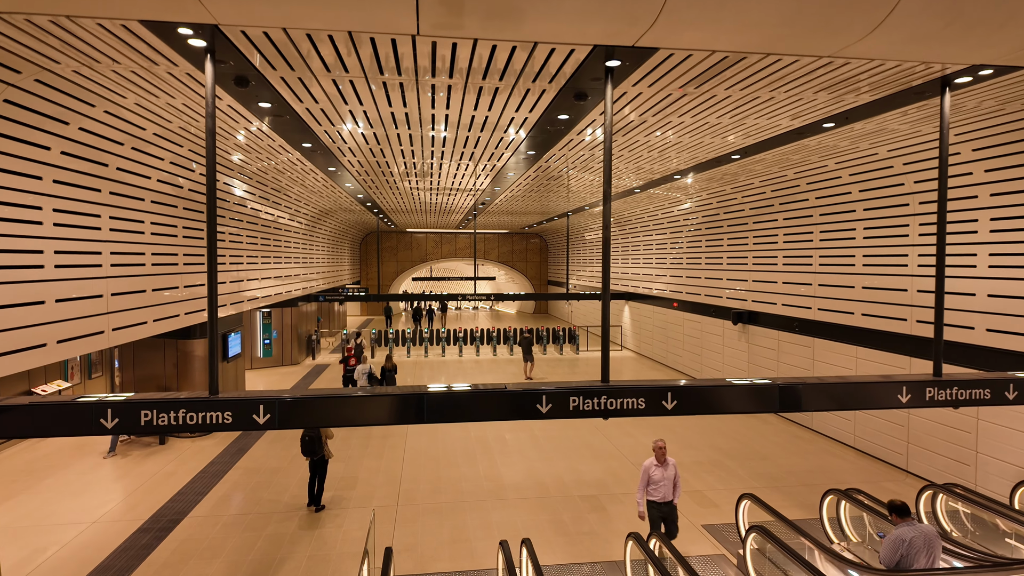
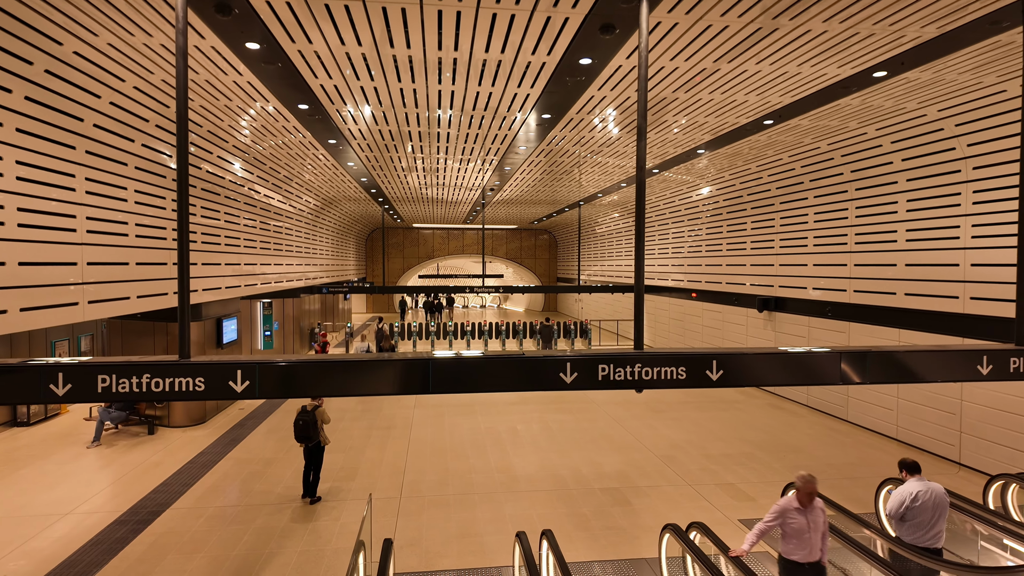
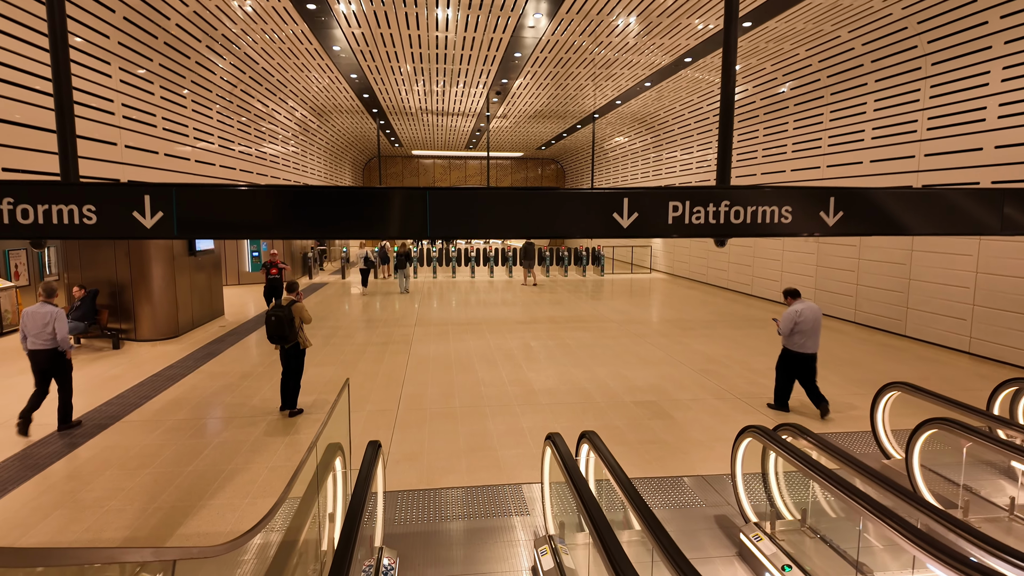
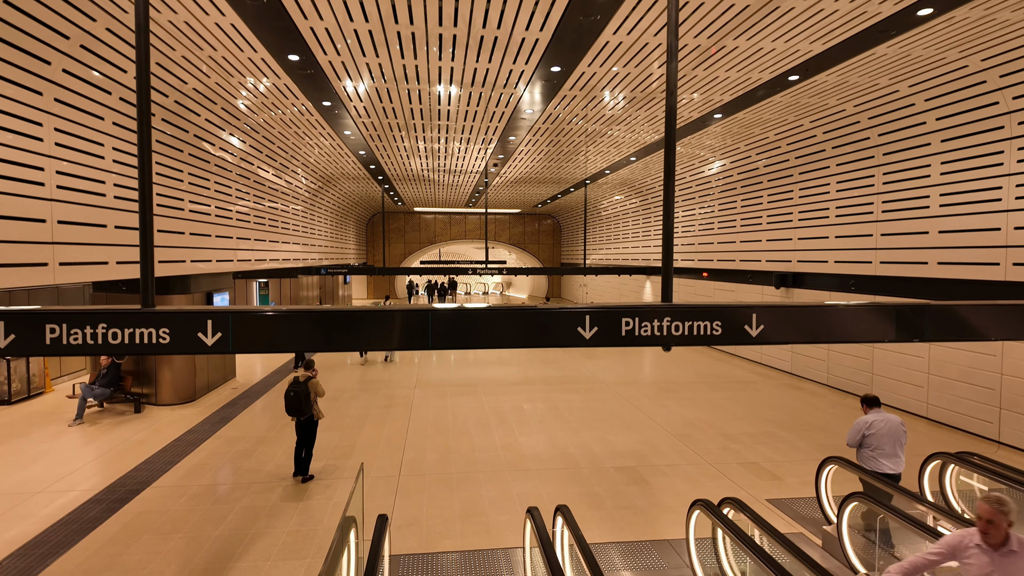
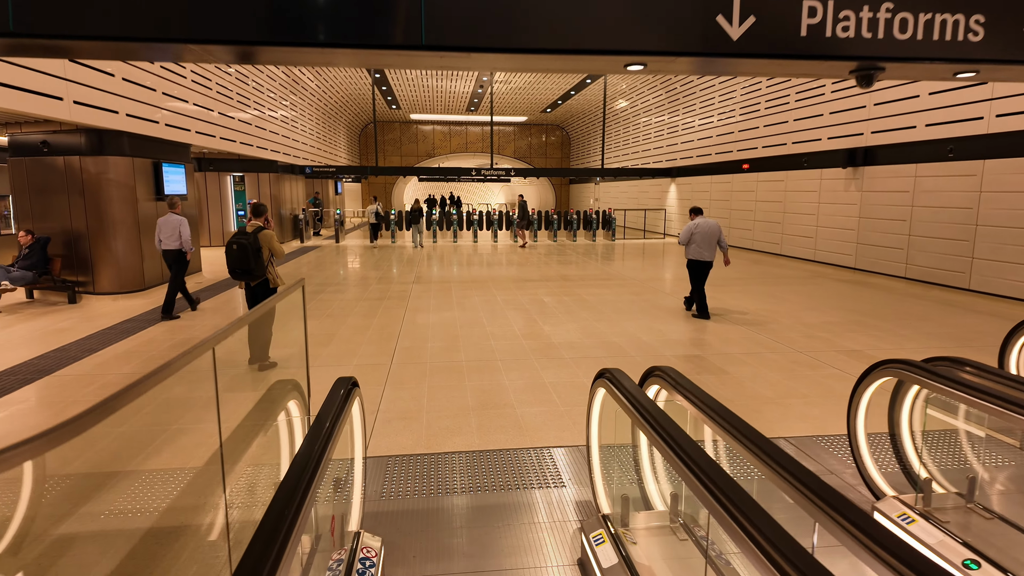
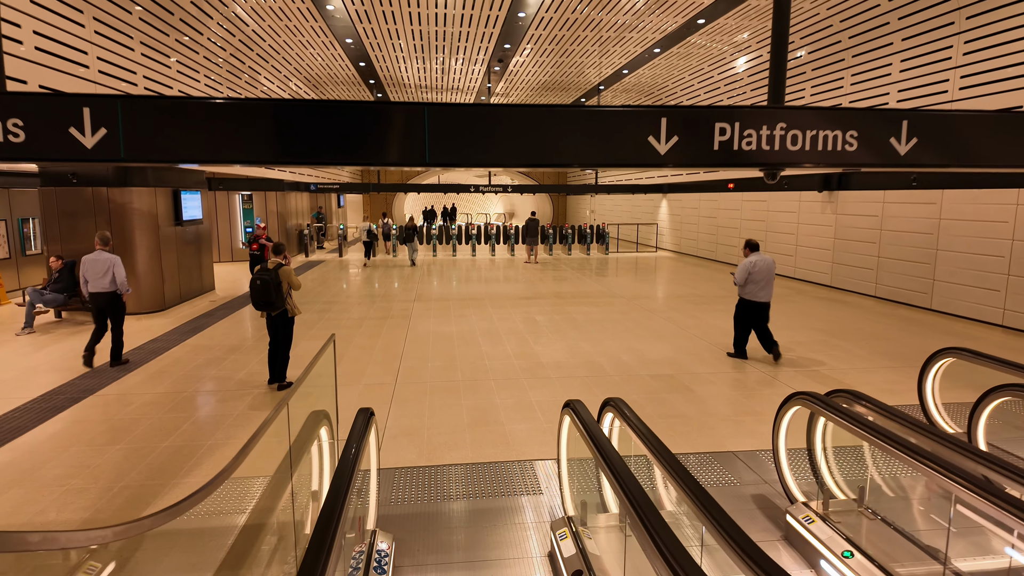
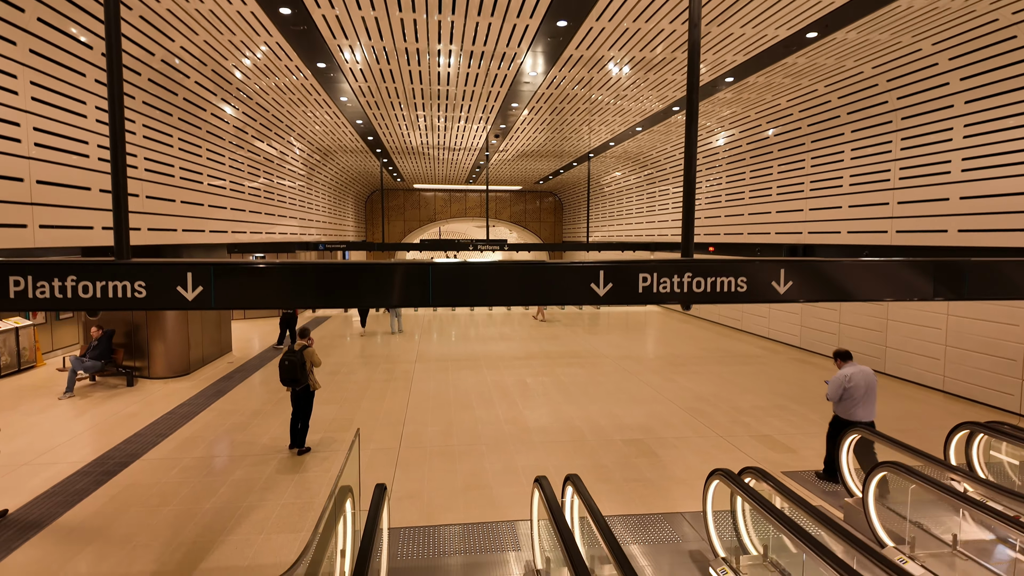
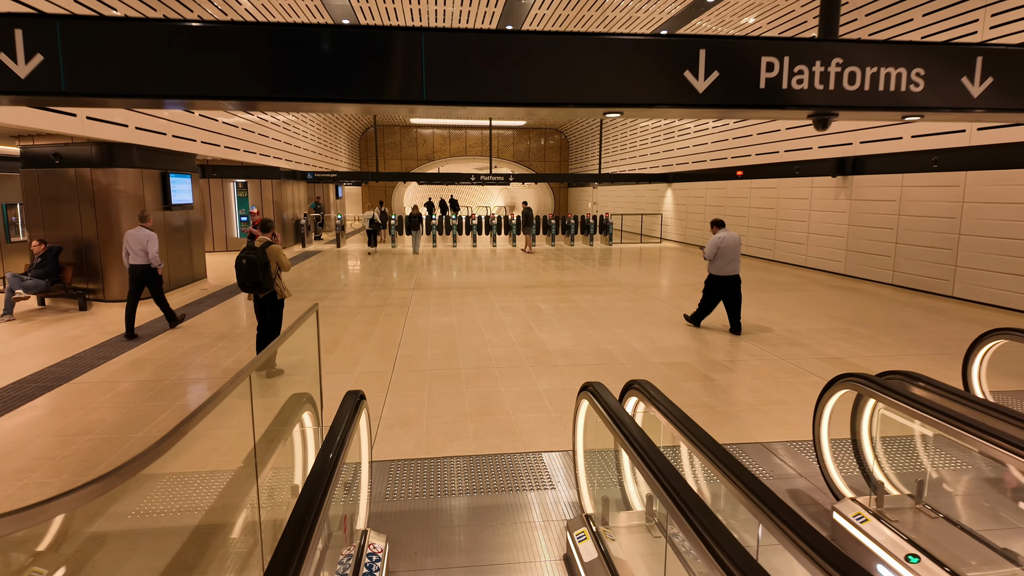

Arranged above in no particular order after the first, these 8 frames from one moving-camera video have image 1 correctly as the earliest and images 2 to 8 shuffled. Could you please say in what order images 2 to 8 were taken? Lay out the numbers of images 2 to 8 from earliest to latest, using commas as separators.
2, 4, 7, 3, 6, 8, 5
